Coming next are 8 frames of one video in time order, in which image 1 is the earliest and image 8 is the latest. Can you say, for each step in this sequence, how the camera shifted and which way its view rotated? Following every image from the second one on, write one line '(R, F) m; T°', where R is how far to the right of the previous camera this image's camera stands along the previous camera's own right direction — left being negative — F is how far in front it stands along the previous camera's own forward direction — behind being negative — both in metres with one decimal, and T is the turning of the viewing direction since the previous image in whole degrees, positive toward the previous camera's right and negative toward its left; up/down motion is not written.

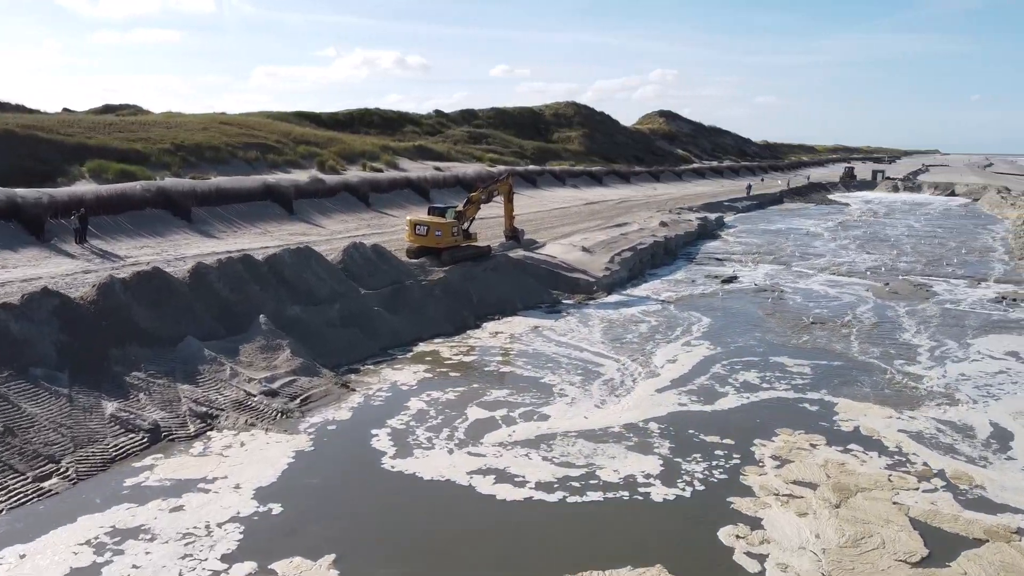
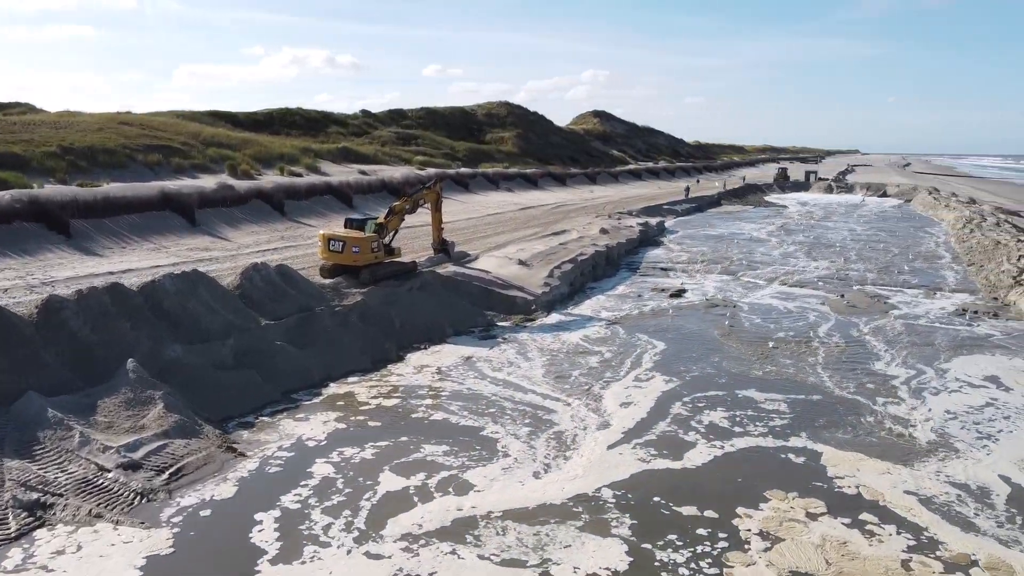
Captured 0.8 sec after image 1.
(+0.1, +1.6) m; +5°
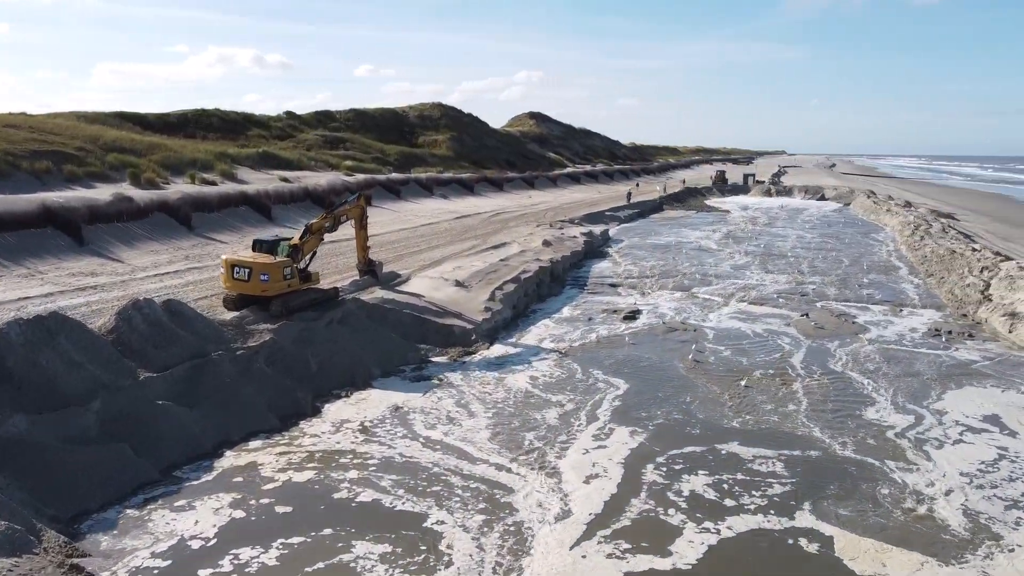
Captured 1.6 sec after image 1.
(0.0, +1.7) m; +5°
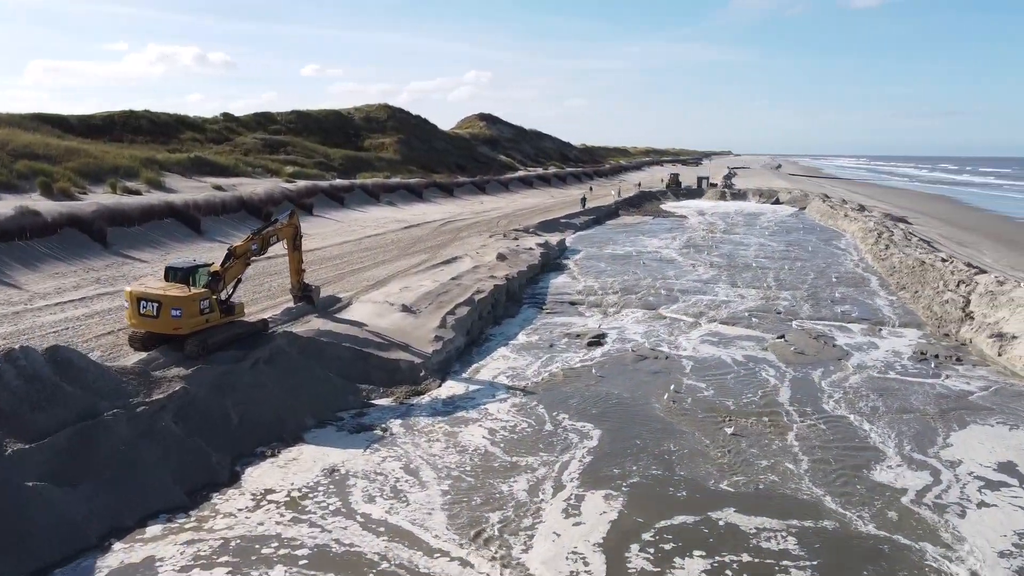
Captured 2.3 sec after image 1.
(0.0, +1.4) m; +3°
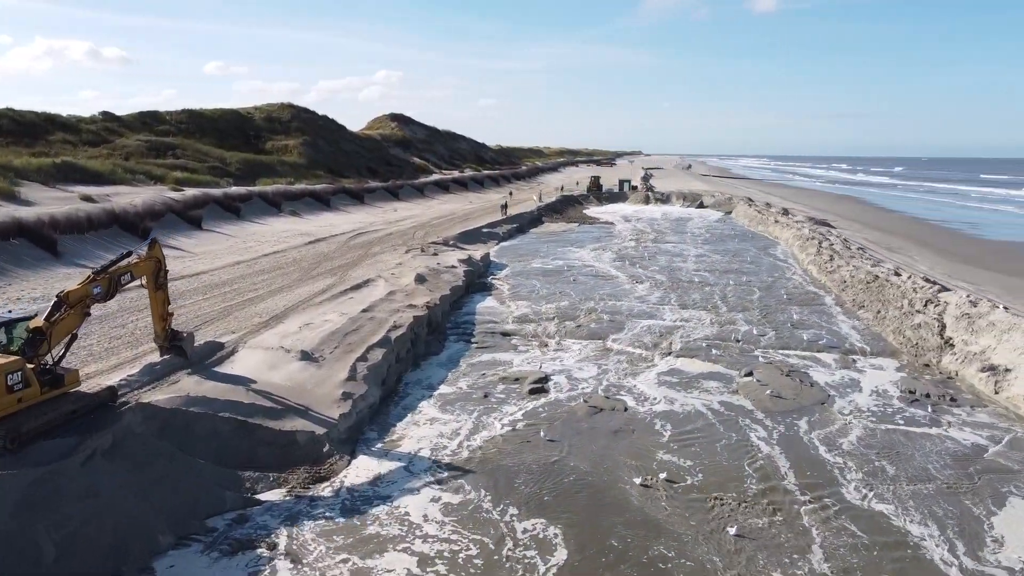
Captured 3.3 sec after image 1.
(-0.1, +2.4) m; +6°
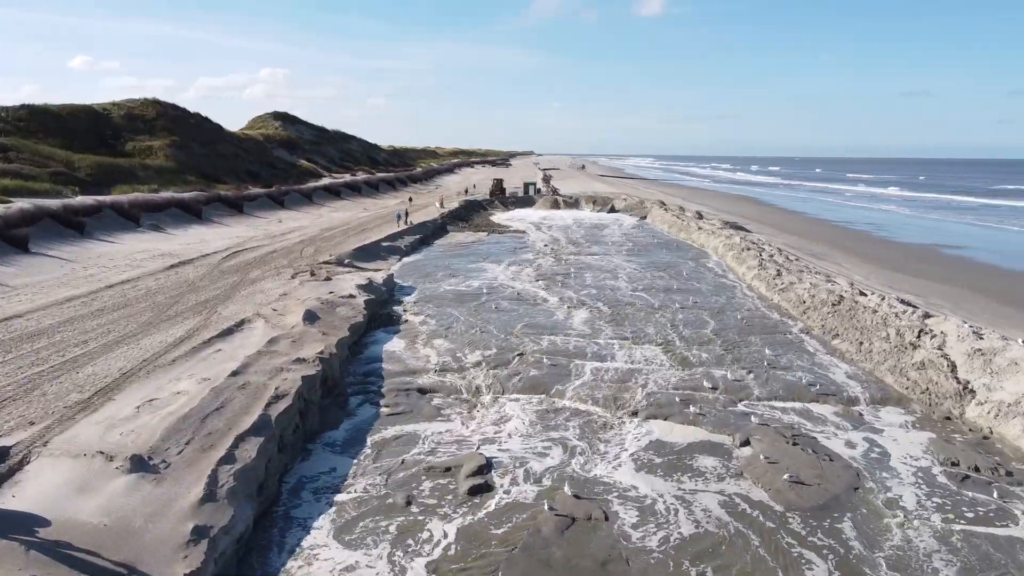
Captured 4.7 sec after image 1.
(-0.3, +3.2) m; +8°
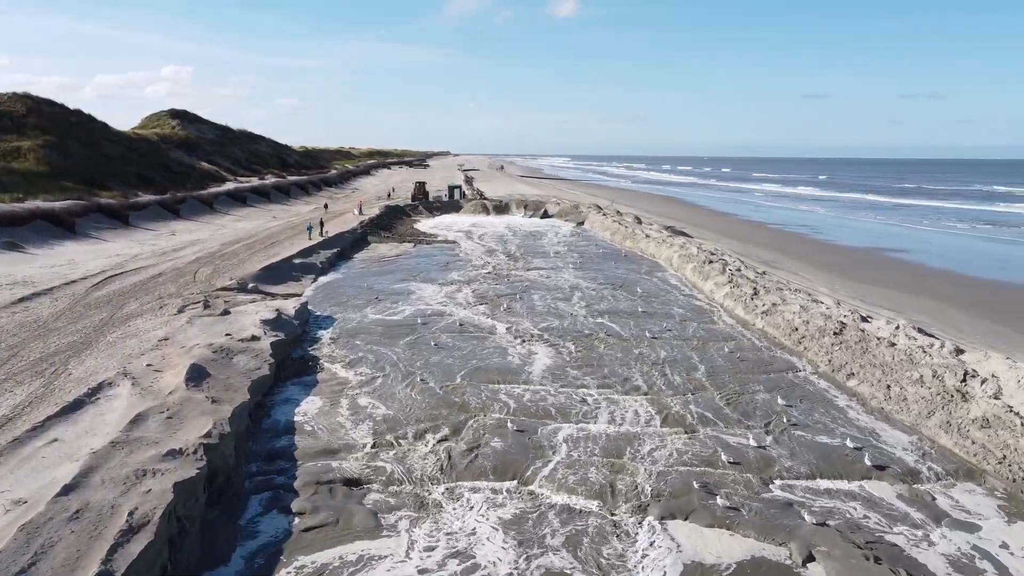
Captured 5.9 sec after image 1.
(-0.4, +3.0) m; +6°
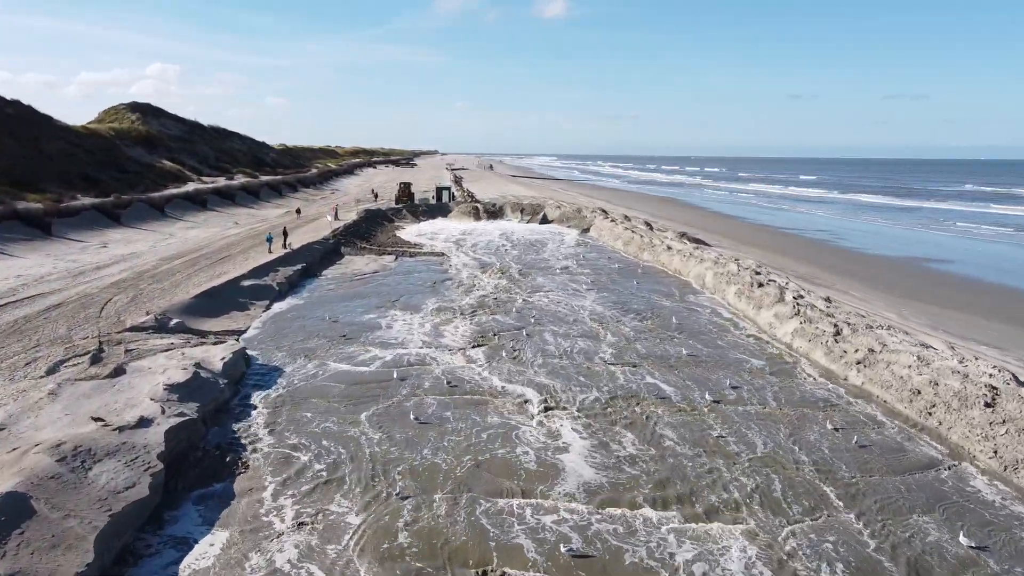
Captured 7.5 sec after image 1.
(-0.3, +4.2) m; +1°
